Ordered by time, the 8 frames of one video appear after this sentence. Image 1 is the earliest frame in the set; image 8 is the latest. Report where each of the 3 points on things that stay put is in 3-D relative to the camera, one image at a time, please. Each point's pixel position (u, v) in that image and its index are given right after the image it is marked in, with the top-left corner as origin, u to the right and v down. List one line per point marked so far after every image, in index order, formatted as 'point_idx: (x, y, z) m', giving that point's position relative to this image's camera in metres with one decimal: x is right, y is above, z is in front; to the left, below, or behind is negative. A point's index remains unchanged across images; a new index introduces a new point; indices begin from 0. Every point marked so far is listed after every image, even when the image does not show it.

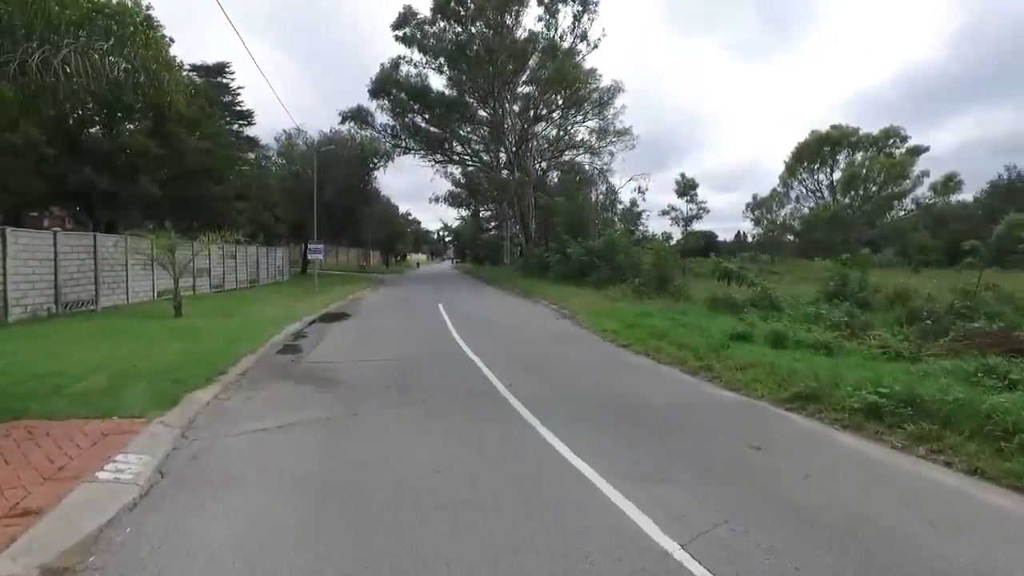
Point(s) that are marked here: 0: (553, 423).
0: (+0.5, -1.5, +7.3) m
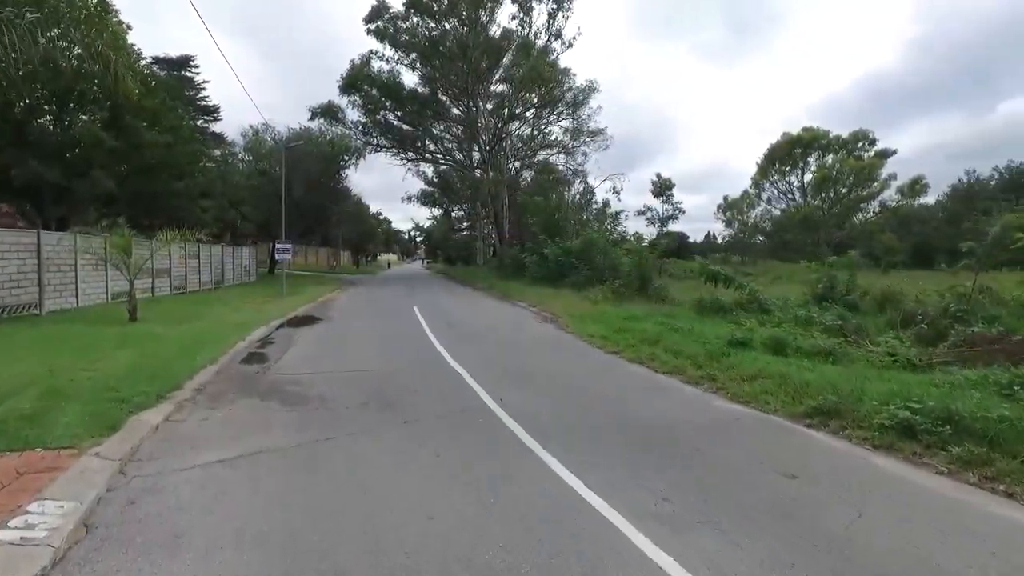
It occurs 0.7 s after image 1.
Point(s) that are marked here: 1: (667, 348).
0: (+0.4, -1.5, +6.5) m
1: (+3.0, -1.2, +12.5) m
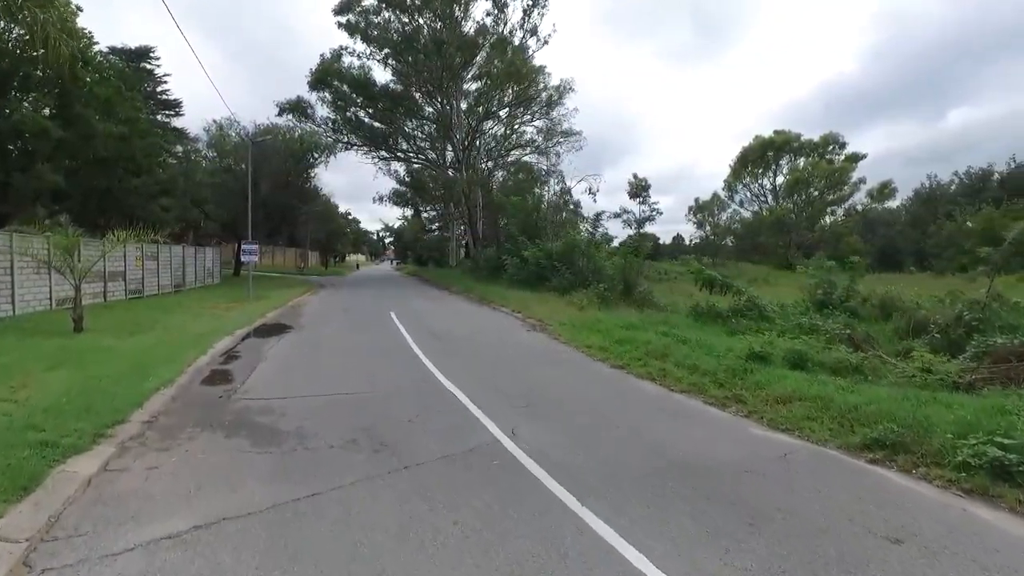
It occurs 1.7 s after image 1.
0: (+0.7, -1.6, +5.3) m
1: (+2.9, -1.3, +11.4) m
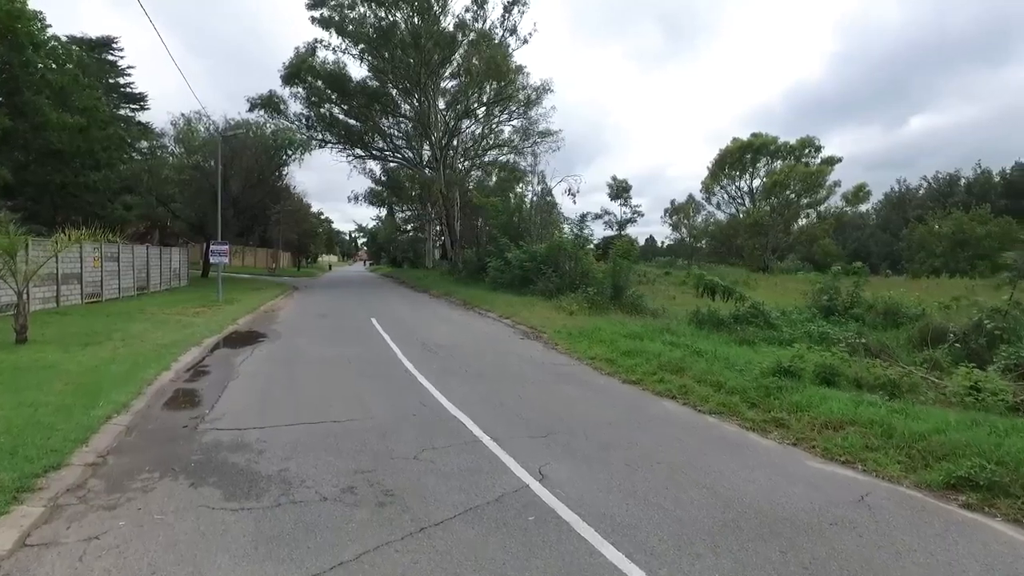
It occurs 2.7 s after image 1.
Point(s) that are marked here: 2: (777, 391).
0: (+1.0, -1.8, +4.1) m
1: (+3.0, -1.5, +10.4) m
2: (+3.7, -1.4, +9.3) m
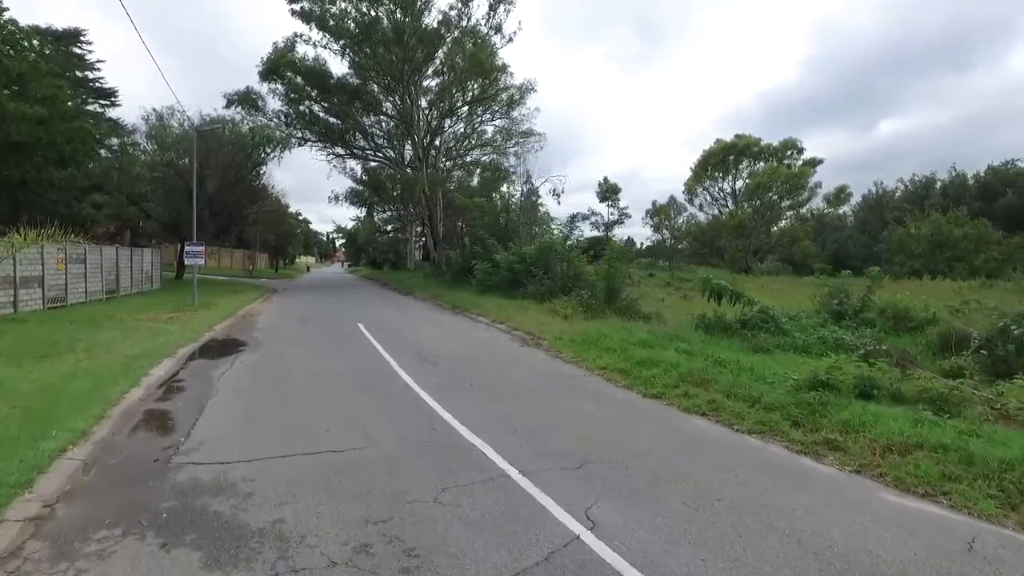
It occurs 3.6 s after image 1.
0: (+1.3, -1.8, +3.2) m
1: (+3.1, -1.5, +9.5) m
2: (+3.9, -1.5, +8.4) m
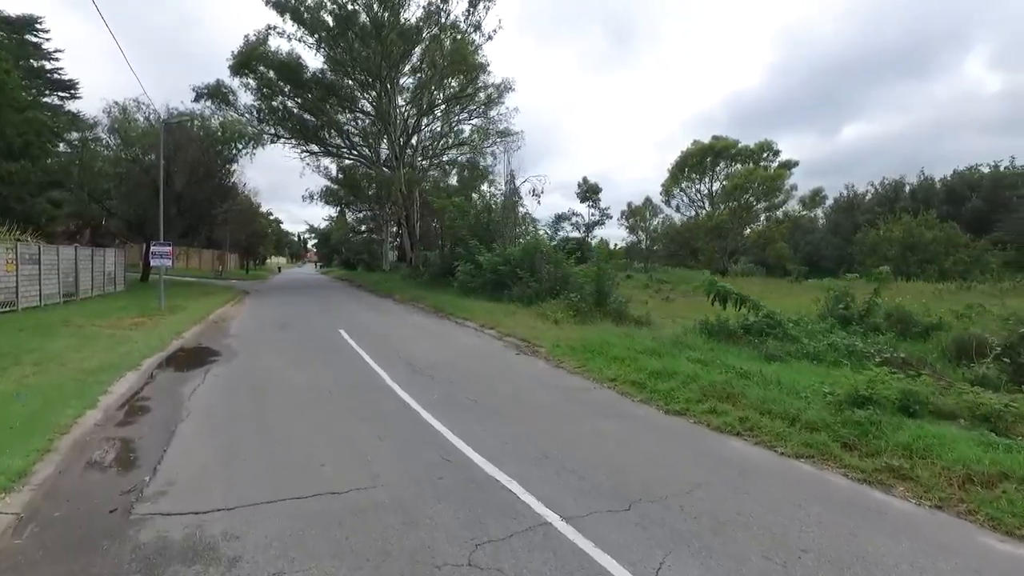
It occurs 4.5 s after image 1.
0: (+1.7, -1.9, +2.2) m
1: (+3.3, -1.6, +8.6) m
2: (+4.1, -1.6, +7.6) m
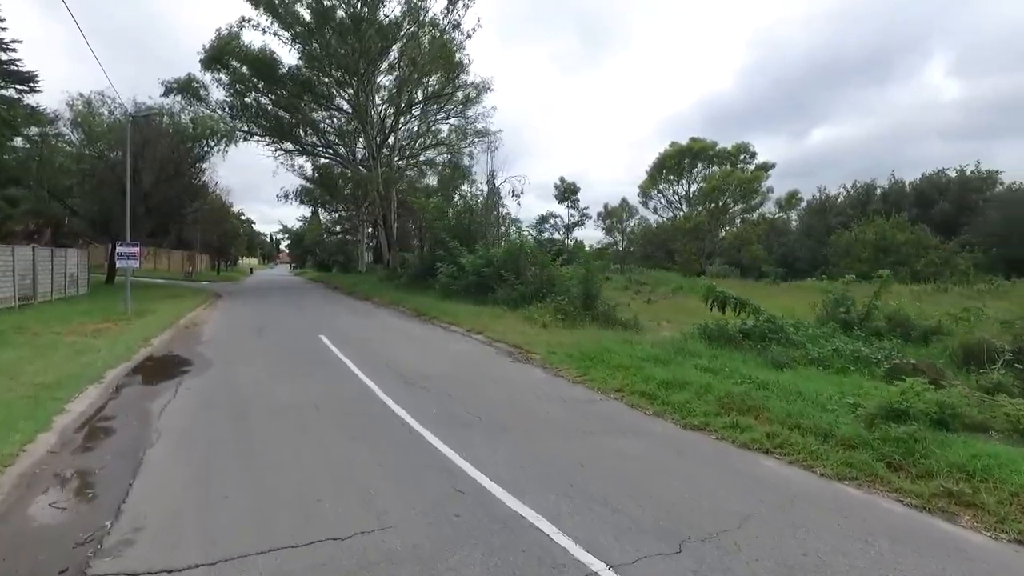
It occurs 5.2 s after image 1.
0: (+2.1, -1.9, +1.5) m
1: (+3.4, -1.7, +8.0) m
2: (+4.2, -1.6, +6.9) m
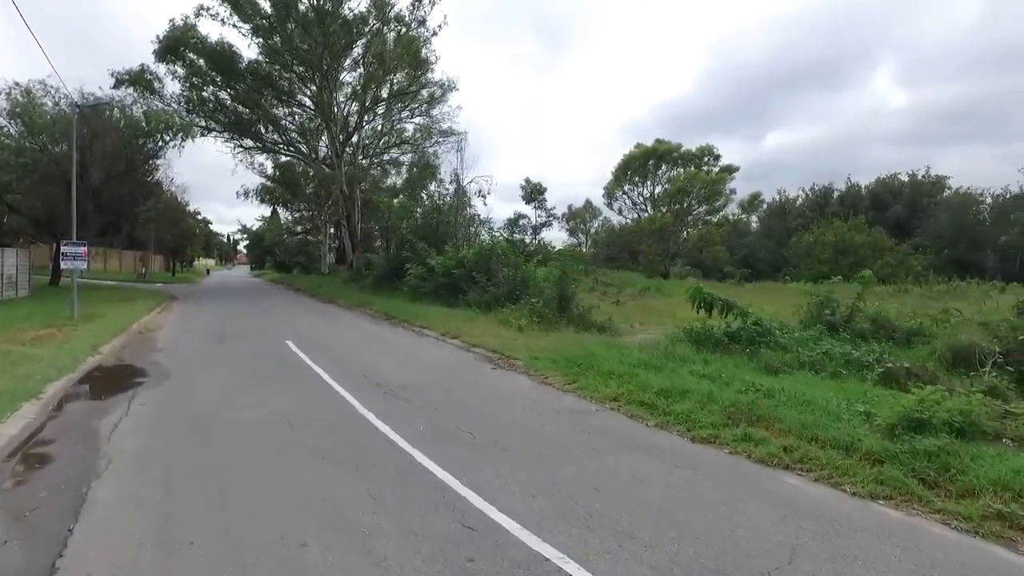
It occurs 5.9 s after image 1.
0: (+2.4, -1.9, +0.9) m
1: (+3.3, -1.7, +7.4) m
2: (+4.3, -1.7, +6.4) m
